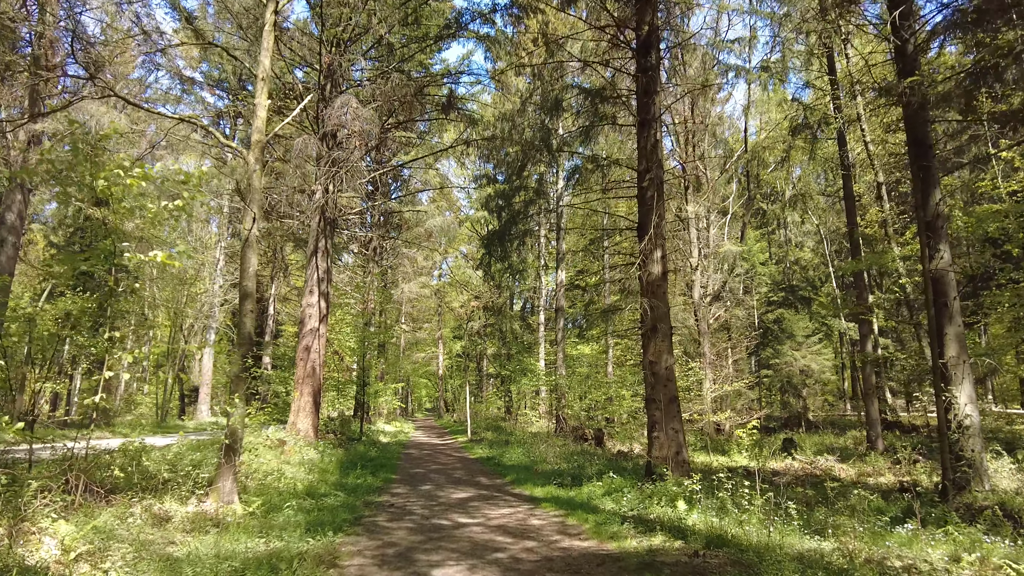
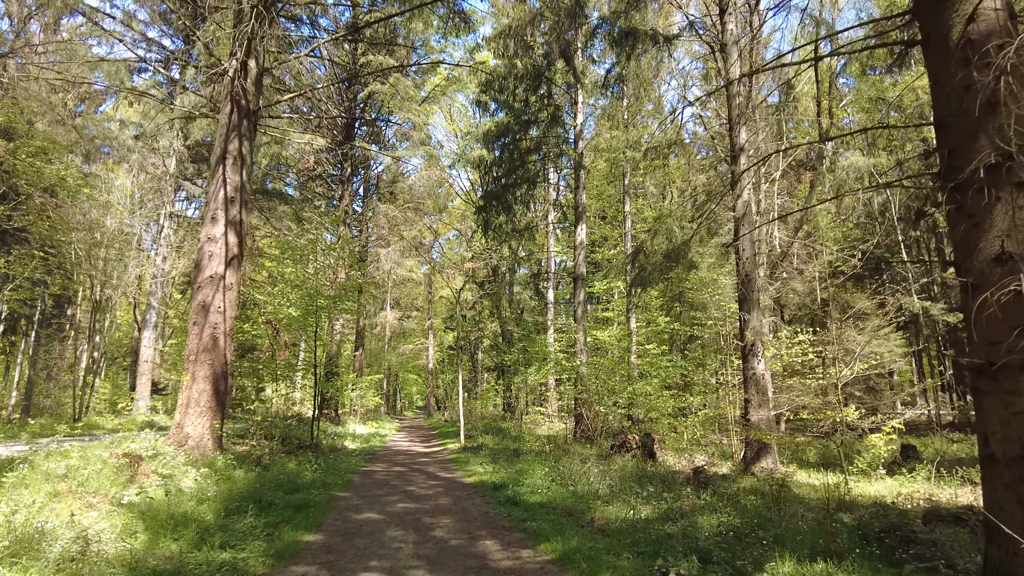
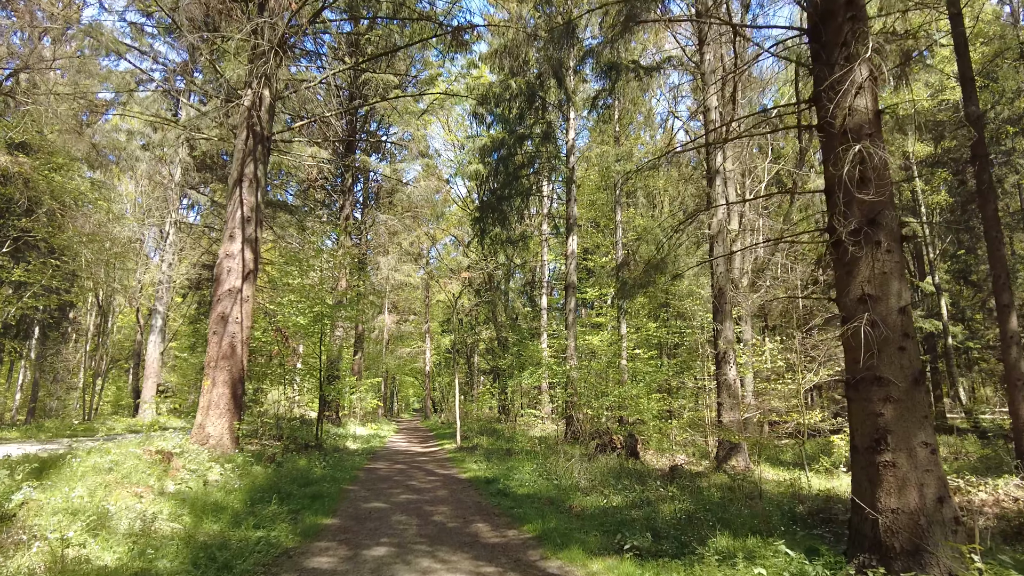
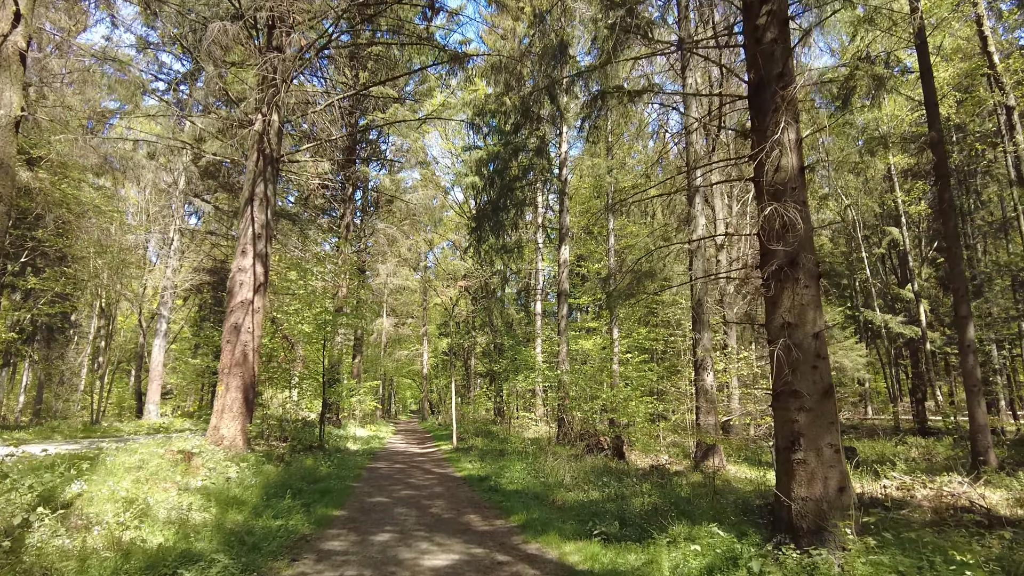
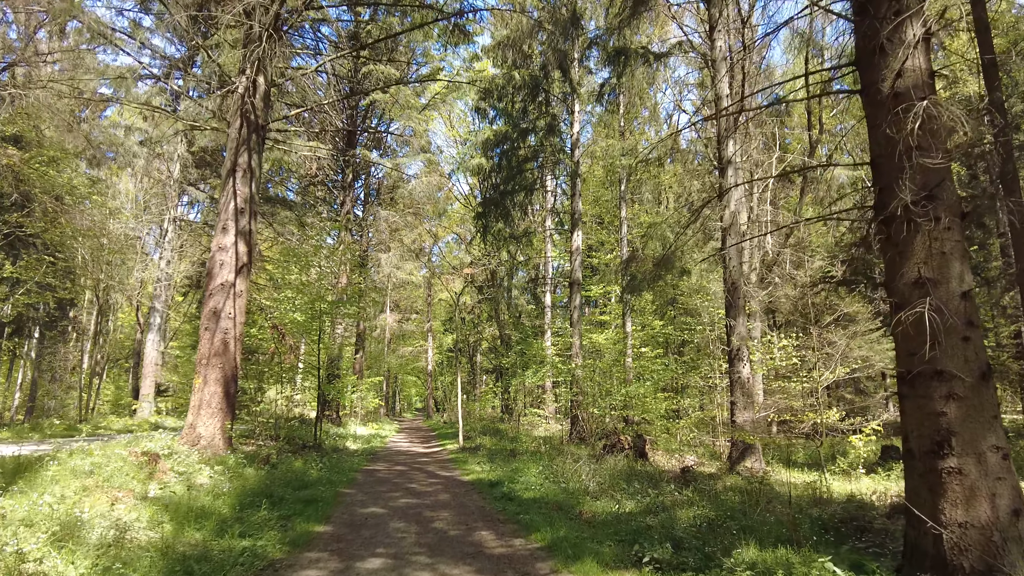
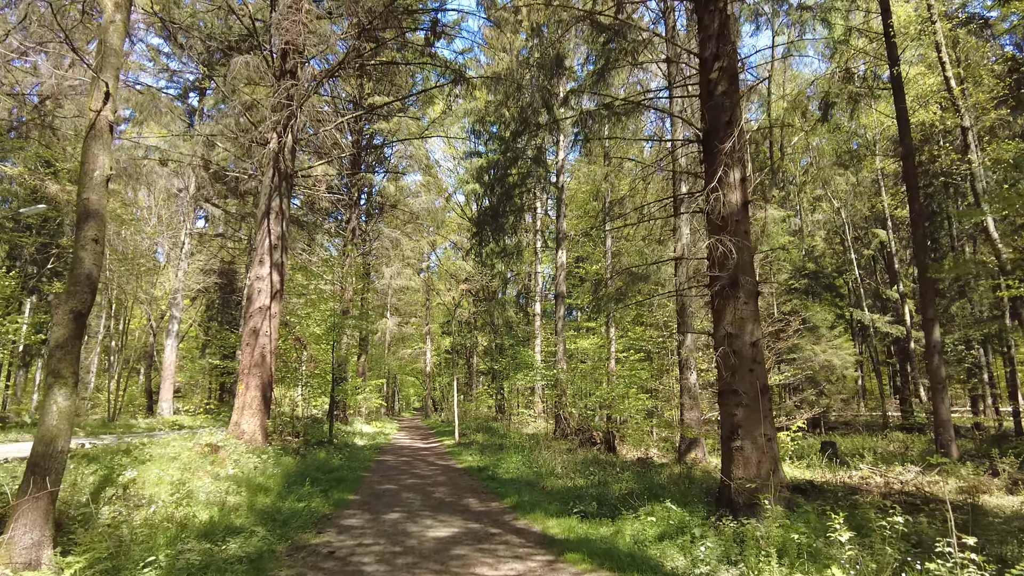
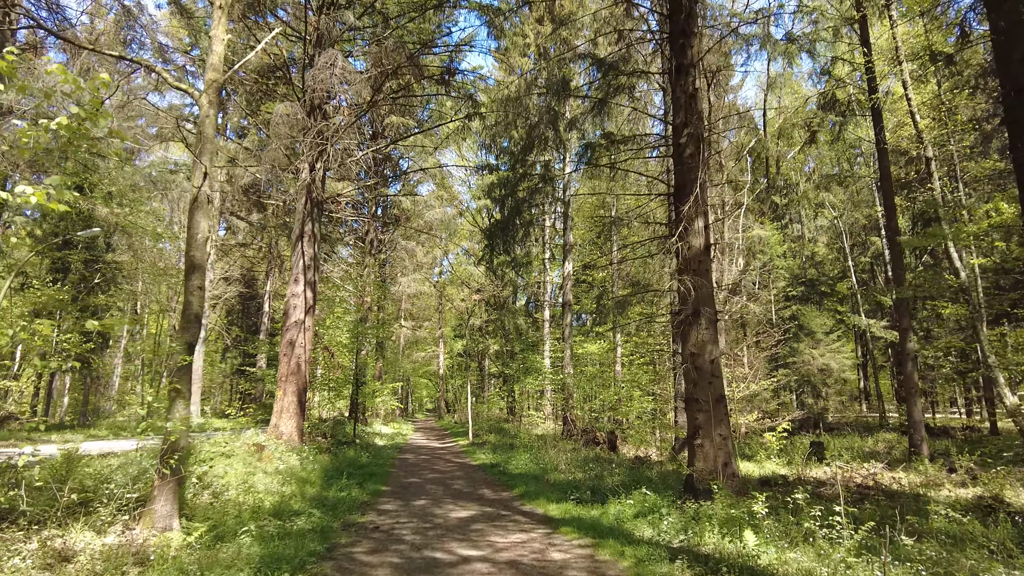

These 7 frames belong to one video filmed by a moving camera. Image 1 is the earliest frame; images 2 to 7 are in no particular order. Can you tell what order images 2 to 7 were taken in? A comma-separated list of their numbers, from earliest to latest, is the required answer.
7, 6, 4, 3, 5, 2
